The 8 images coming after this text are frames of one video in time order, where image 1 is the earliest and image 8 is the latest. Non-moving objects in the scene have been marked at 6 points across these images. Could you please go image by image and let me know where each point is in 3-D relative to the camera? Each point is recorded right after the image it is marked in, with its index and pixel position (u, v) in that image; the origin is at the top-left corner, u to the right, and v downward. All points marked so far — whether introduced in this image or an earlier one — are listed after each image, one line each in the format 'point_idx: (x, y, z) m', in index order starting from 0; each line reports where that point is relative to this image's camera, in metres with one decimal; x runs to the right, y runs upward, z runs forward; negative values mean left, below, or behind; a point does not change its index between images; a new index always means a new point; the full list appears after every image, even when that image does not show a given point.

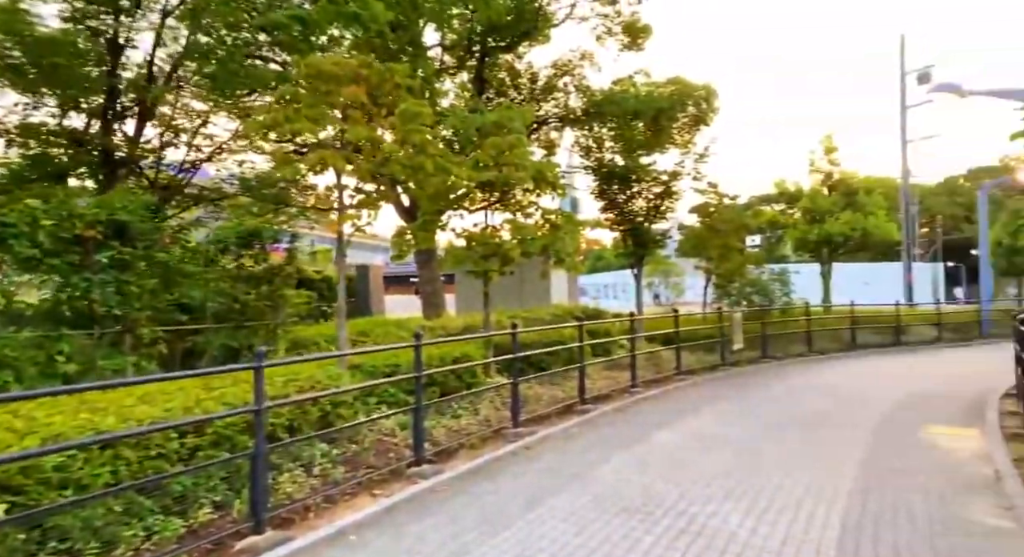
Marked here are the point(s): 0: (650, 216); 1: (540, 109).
0: (+3.0, +1.4, +19.2) m
1: (+0.4, +3.7, +18.7) m
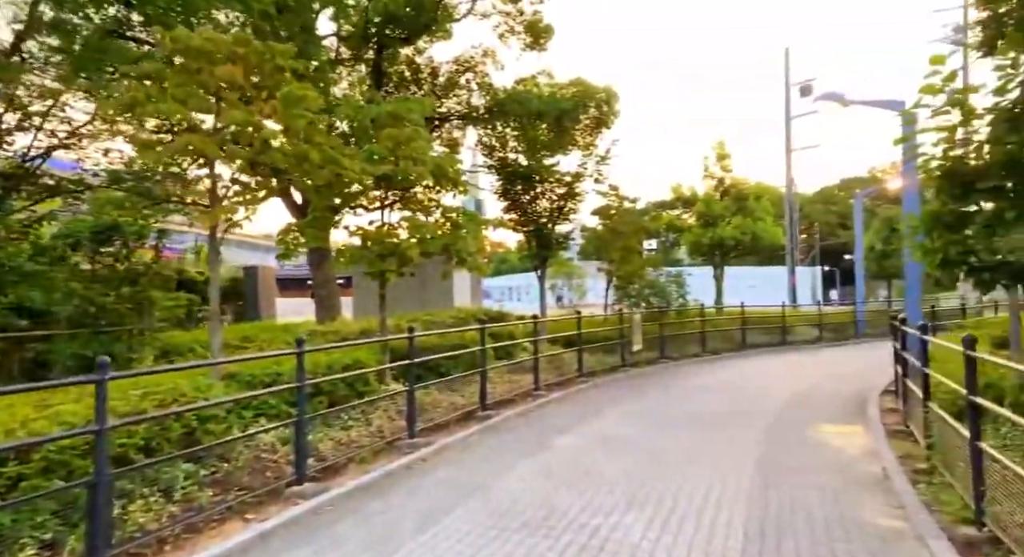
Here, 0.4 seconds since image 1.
0: (+0.9, +1.4, +18.9) m
1: (-1.5, +3.7, +18.1) m
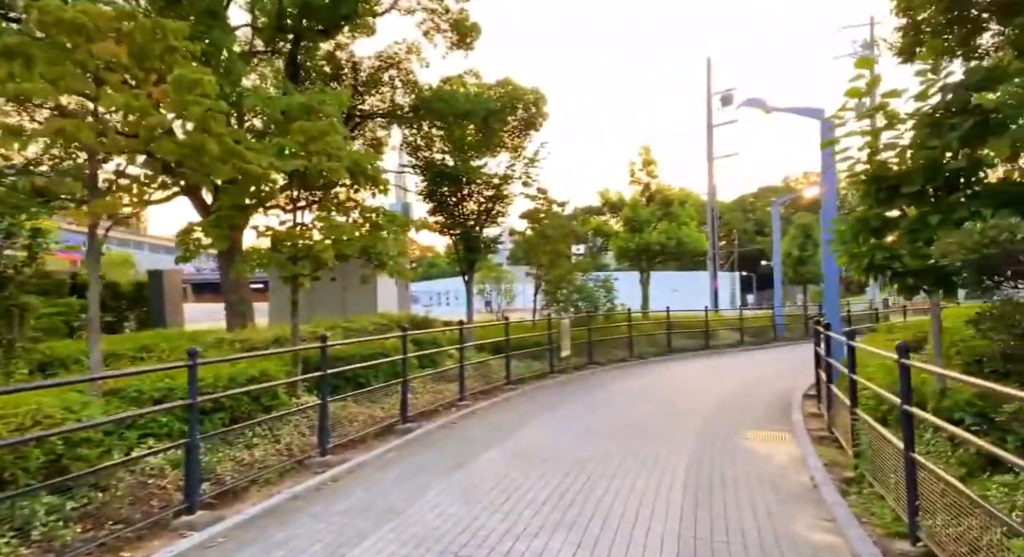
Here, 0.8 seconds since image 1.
0: (-0.7, +1.3, +18.4) m
1: (-3.1, +3.7, +17.4) m
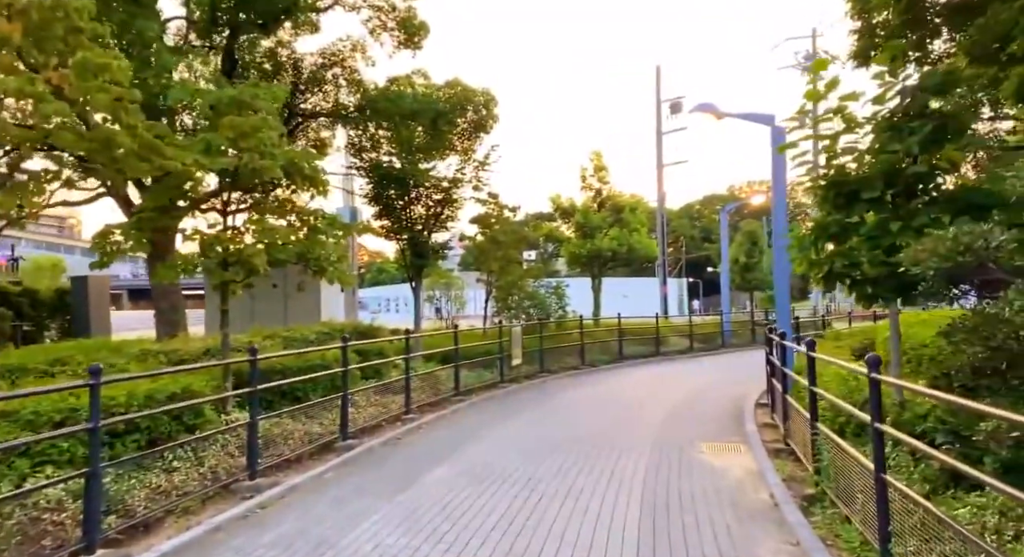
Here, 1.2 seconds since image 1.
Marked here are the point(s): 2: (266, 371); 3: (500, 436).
0: (-1.7, +1.2, +17.9) m
1: (-4.1, +3.5, +16.8) m
2: (-3.0, -1.1, +10.4) m
3: (-0.2, -2.1, +11.3) m
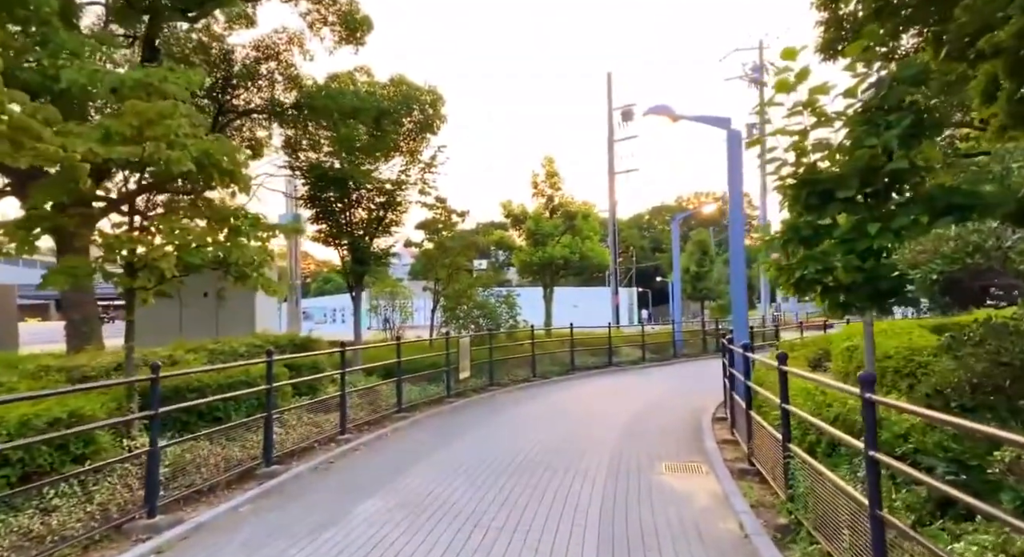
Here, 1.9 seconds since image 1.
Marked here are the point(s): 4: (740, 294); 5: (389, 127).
0: (-2.8, +1.0, +16.9) m
1: (-5.0, +3.4, +15.7) m
2: (-3.6, -1.2, +9.4) m
3: (-0.8, -2.2, +10.4) m
4: (+3.8, -0.3, +14.3) m
5: (-2.2, +2.8, +15.8) m
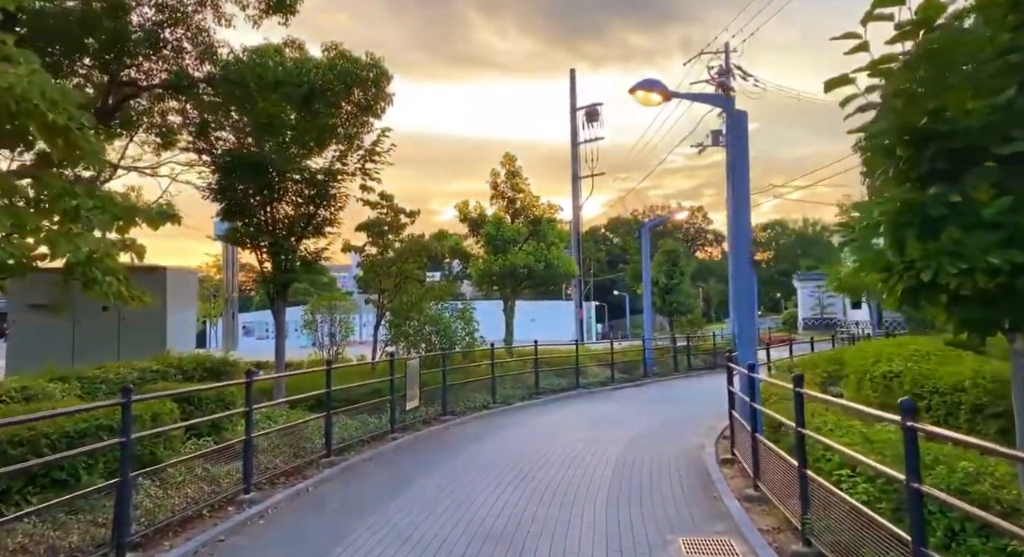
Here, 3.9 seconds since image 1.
0: (-3.5, +0.8, +14.2) m
1: (-5.7, +3.2, +12.9) m
2: (-3.9, -1.3, +6.6) m
3: (-1.2, -2.3, +7.8) m
4: (+3.3, -0.4, +11.9) m
5: (-2.9, +2.7, +13.1) m
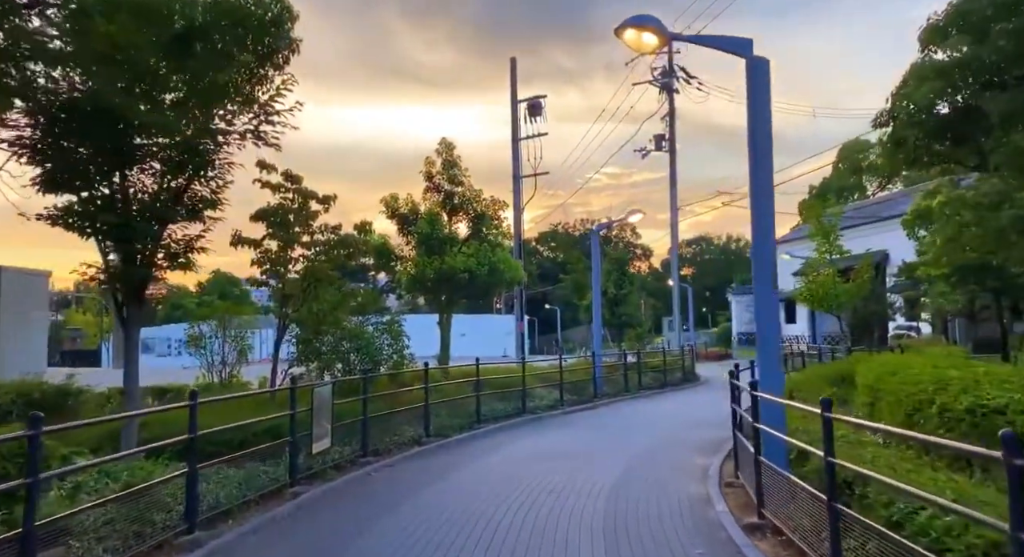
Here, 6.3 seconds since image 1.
0: (-4.2, +0.8, +10.7) m
1: (-6.3, +3.2, +9.3) m
2: (-4.0, -1.1, +3.0) m
3: (-1.4, -2.2, +4.4) m
4: (+2.7, -0.4, +9.0) m
5: (-3.5, +2.7, +9.7) m
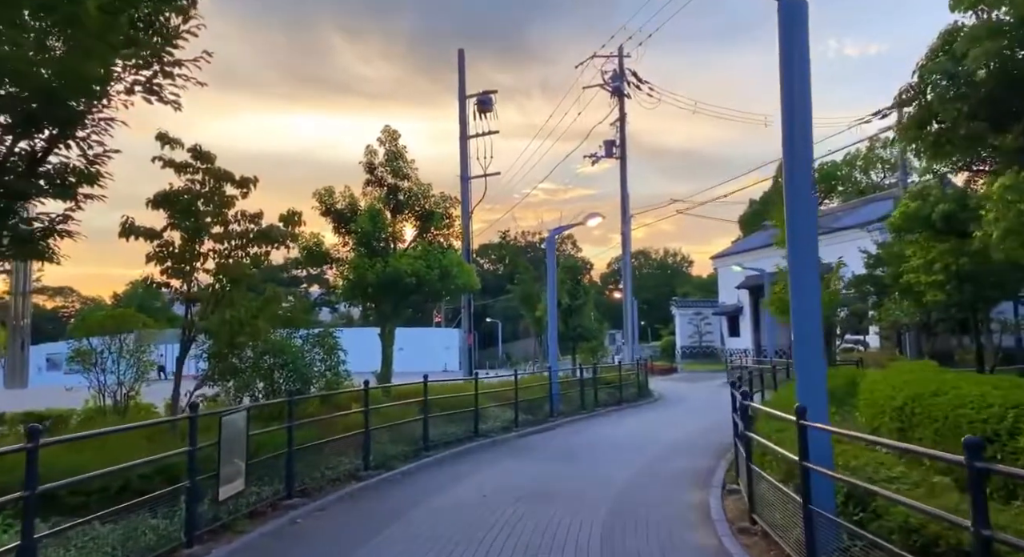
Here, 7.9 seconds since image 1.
0: (-4.6, +0.9, +8.3) m
1: (-6.5, +3.3, +6.7) m
2: (-3.8, -1.0, +0.6) m
3: (-1.3, -2.0, +2.2) m
4: (+2.5, -0.4, +7.0) m
5: (-3.8, +2.7, +7.3) m
